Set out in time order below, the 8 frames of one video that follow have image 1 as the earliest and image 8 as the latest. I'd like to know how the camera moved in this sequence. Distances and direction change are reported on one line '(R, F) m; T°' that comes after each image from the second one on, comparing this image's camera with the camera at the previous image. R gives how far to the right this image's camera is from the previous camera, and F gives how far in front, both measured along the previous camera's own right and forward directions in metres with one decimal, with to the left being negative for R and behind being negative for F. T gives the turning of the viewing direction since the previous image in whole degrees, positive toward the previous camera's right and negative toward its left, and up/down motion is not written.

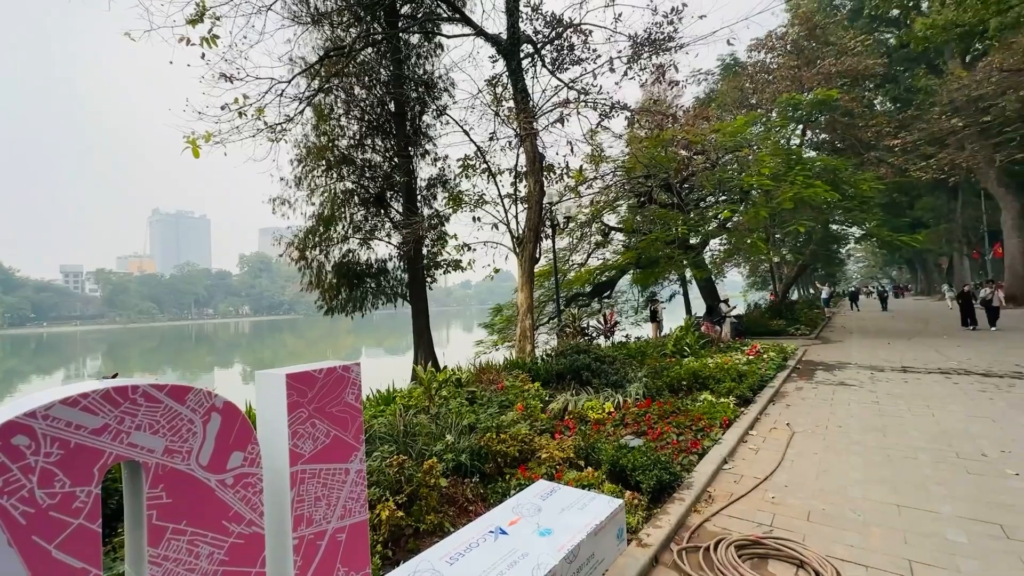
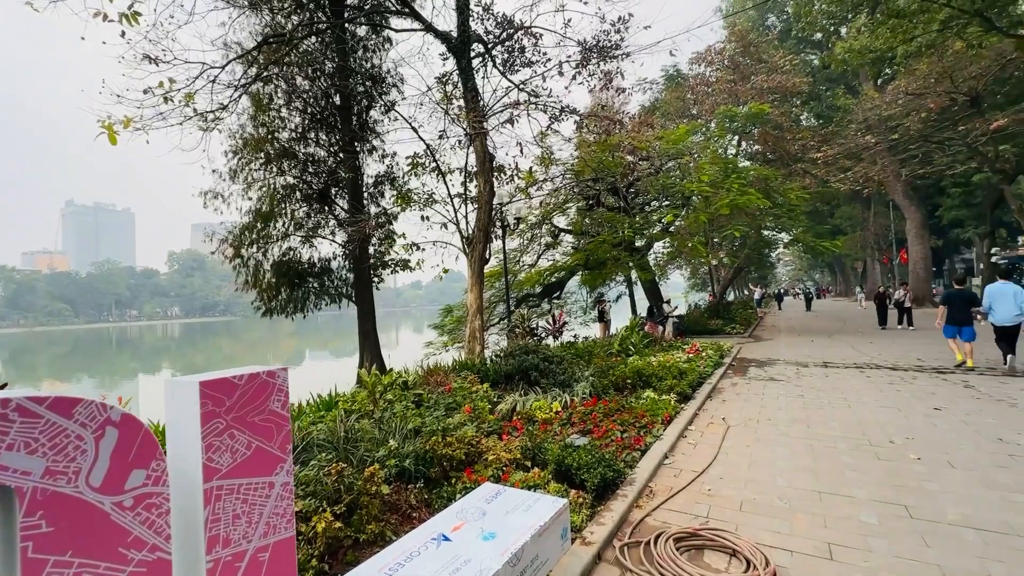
(0.0, 0.0) m; +6°
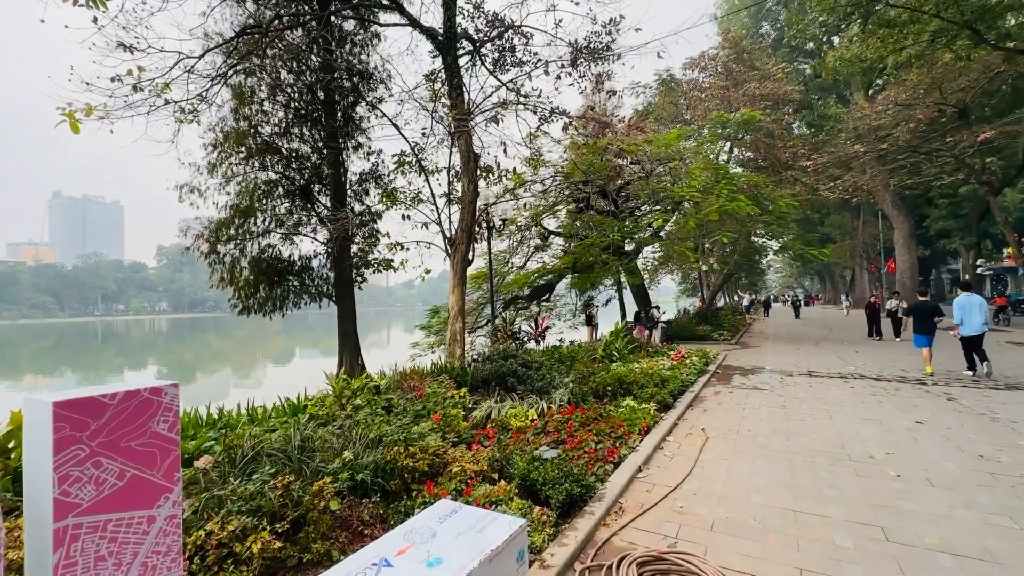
(+0.2, +0.1) m; +1°
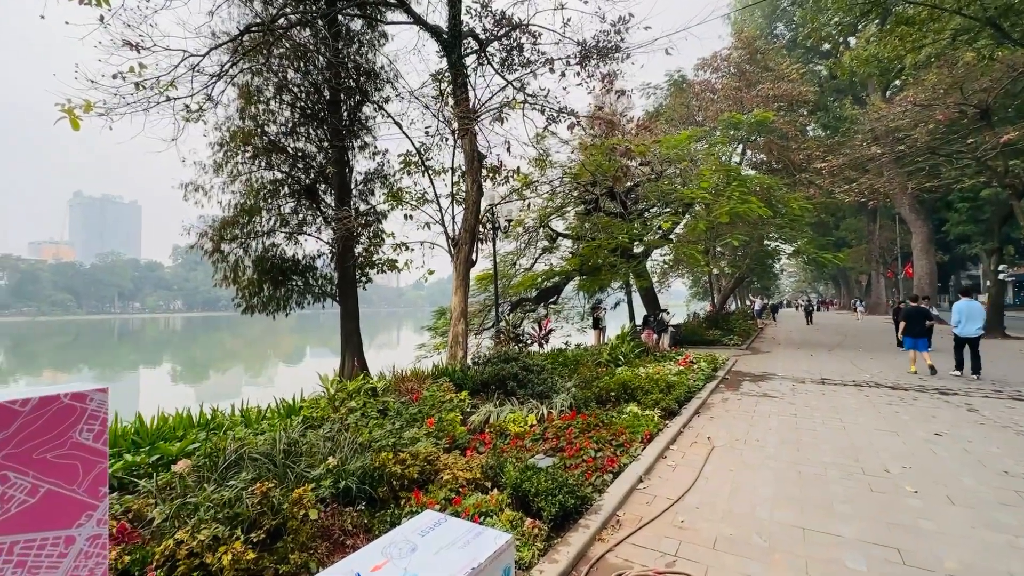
(+0.1, +0.1) m; -1°
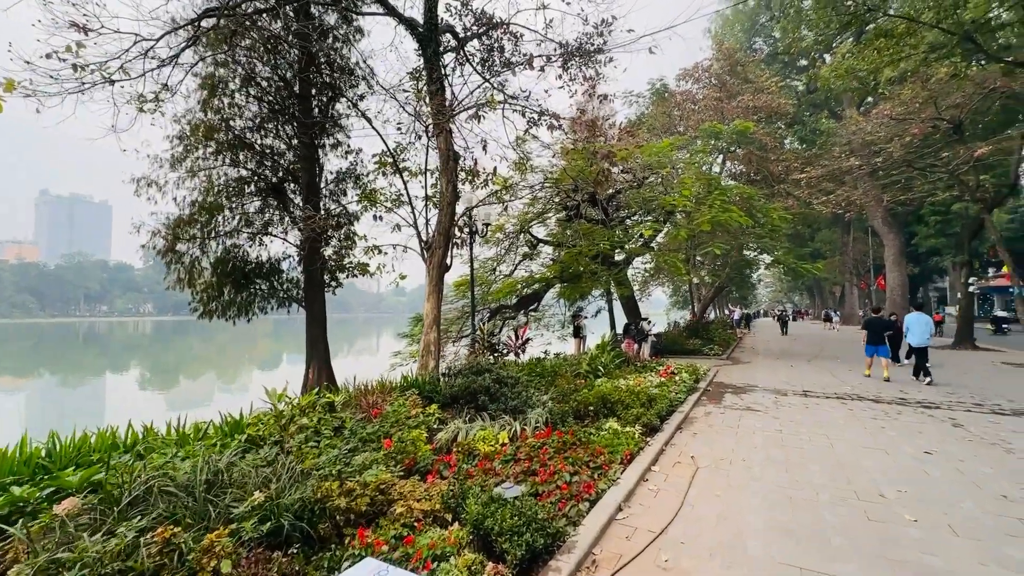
(+0.1, +0.3) m; +2°
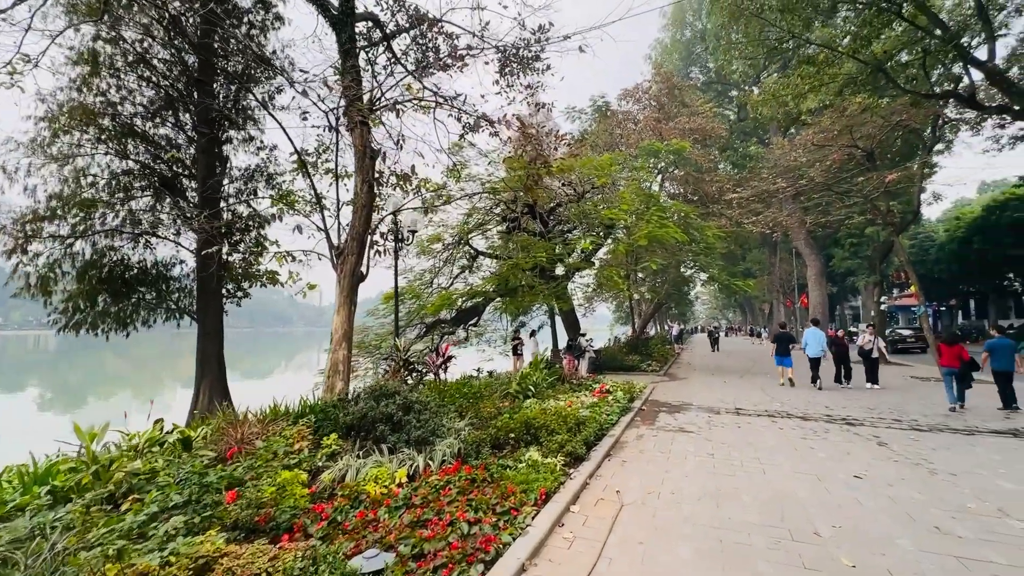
(+0.4, +0.5) m; +6°
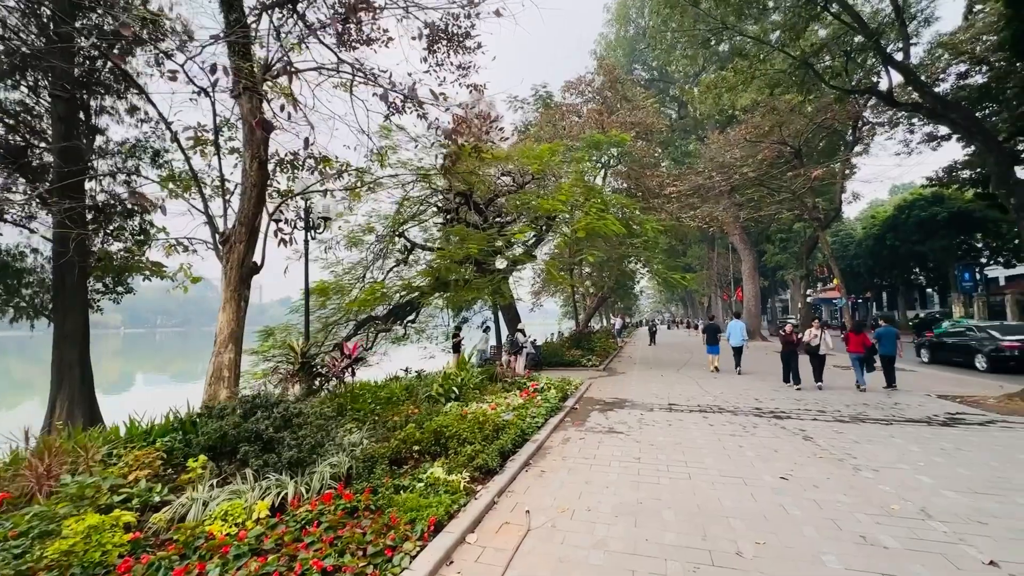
(+0.4, +0.5) m; +6°
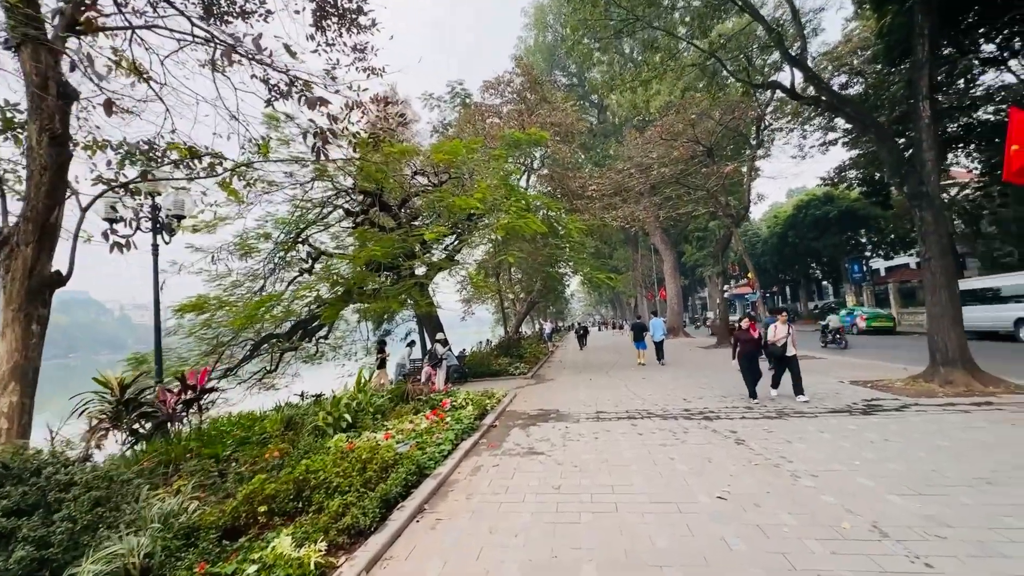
(+0.4, +0.8) m; +8°
